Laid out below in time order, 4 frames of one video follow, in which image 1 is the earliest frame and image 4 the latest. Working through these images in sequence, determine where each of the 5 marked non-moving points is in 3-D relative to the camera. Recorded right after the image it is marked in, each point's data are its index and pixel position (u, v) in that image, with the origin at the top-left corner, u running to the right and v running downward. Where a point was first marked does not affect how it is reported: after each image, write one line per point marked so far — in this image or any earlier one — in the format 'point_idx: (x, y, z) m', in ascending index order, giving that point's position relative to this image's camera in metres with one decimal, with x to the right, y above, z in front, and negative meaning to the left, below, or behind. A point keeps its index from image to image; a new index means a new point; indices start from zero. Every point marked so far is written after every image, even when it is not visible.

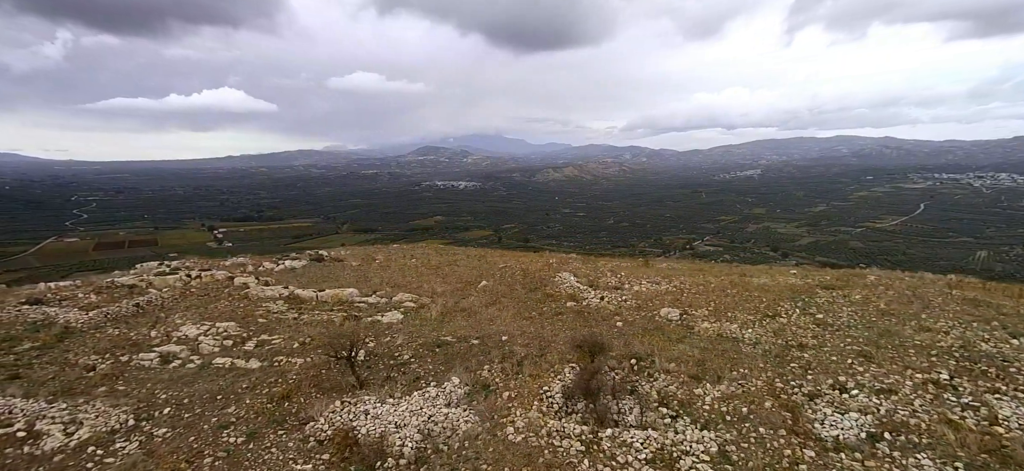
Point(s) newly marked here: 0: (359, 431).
0: (-2.5, -3.2, +8.7) m
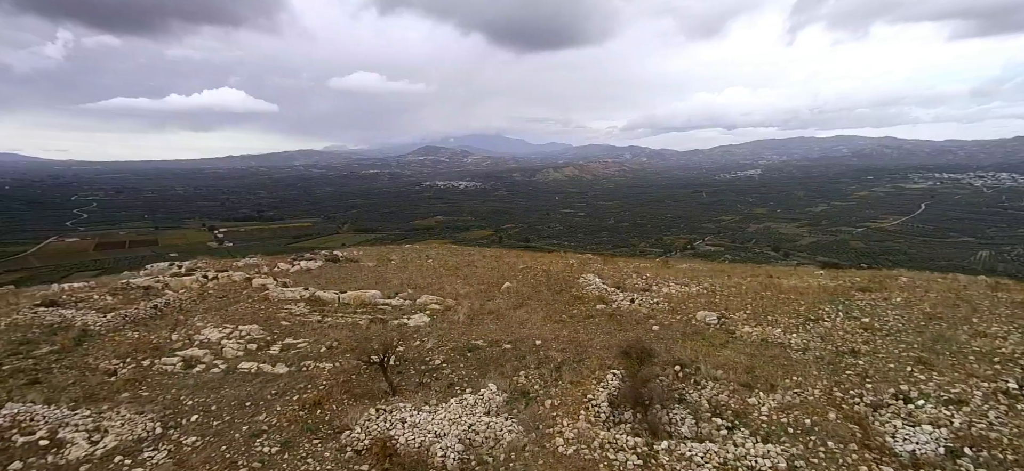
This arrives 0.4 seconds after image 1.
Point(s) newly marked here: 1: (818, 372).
0: (-1.8, -3.2, +8.4) m
1: (+4.9, -2.2, +8.6) m
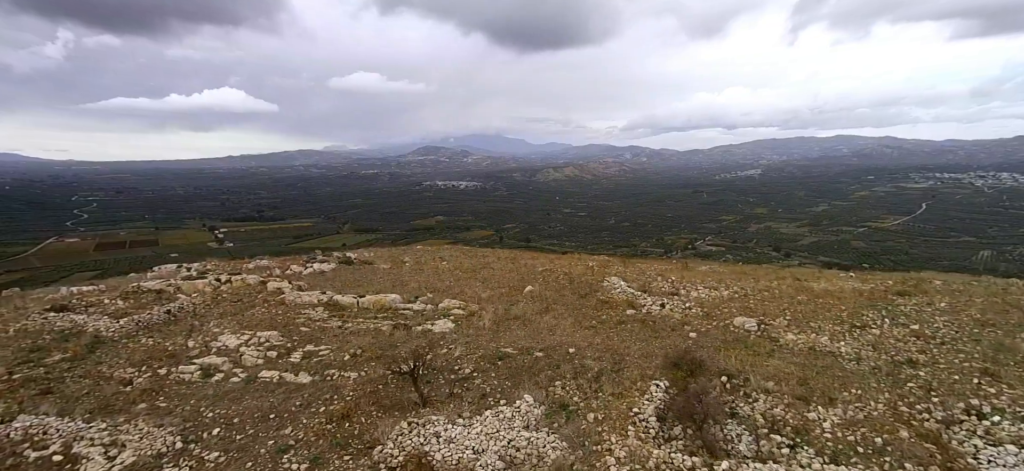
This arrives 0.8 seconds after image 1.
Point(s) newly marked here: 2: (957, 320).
0: (-1.1, -3.3, +7.9) m
1: (+5.5, -2.3, +8.1) m
2: (+8.8, -1.7, +10.6) m
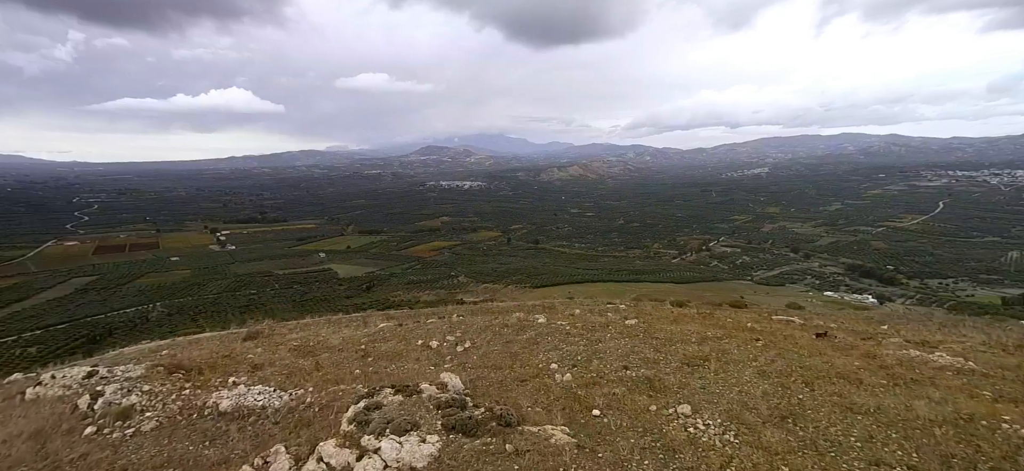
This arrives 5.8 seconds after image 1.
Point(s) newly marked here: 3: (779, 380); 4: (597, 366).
0: (+4.4, -5.0, -4.7) m
1: (+11.1, -4.0, -4.5) m
2: (+14.3, -3.4, -2.1) m
3: (+5.1, -2.6, +9.6) m
4: (+2.0, -2.5, +10.8) m
